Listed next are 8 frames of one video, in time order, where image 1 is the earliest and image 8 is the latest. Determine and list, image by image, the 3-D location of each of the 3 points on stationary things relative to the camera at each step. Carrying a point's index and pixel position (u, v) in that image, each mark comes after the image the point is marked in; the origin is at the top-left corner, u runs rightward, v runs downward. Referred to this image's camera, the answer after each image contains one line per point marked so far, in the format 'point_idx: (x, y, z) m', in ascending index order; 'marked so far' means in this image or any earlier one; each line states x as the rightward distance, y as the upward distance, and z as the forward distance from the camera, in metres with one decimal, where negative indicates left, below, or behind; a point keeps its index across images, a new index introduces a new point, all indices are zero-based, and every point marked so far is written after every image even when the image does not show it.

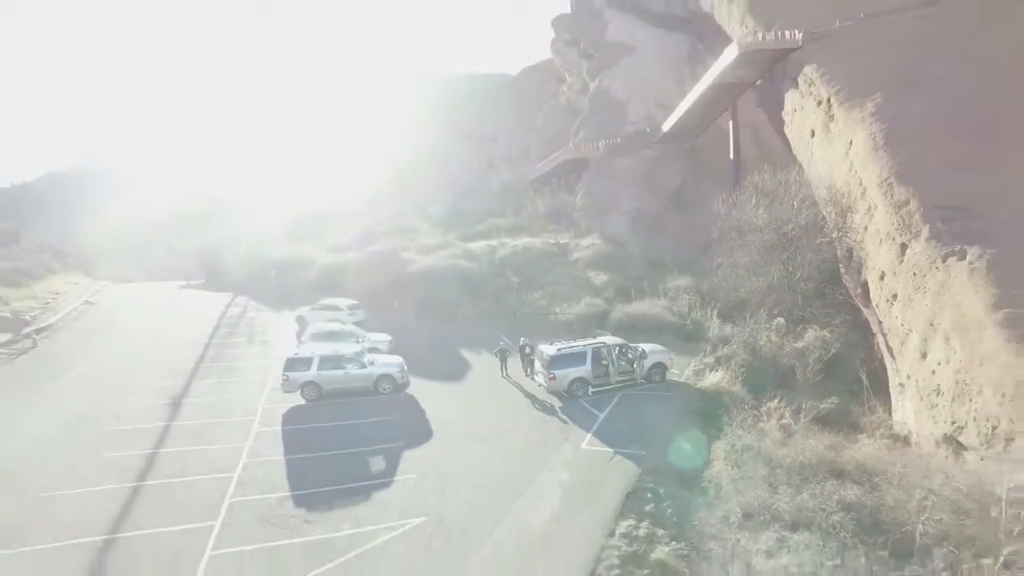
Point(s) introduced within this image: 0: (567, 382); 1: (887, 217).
0: (+0.9, -1.5, +10.6) m
1: (+6.0, +1.2, +10.6) m
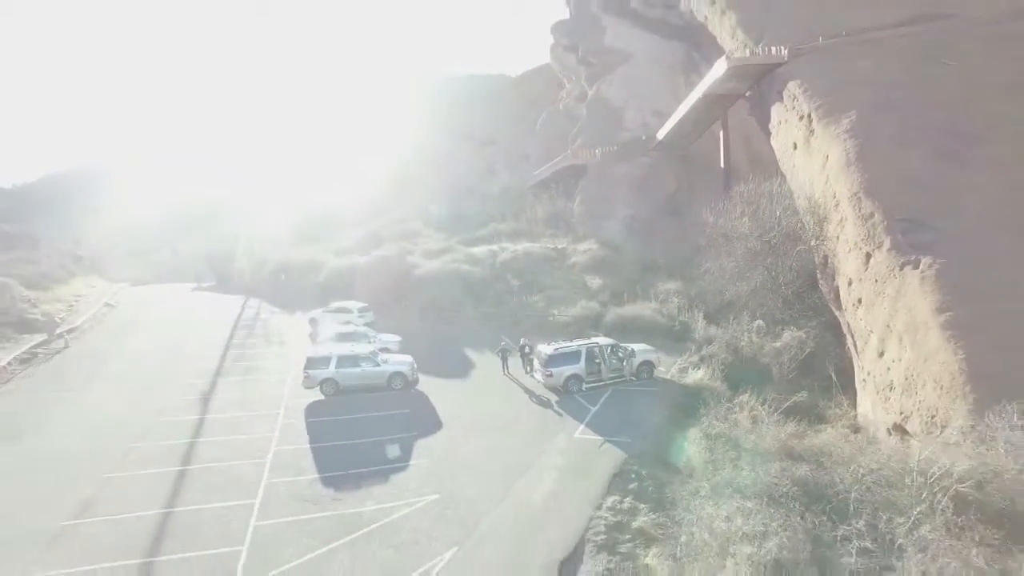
0: (+0.9, -1.6, +11.6) m
1: (+6.1, +1.1, +11.6) m
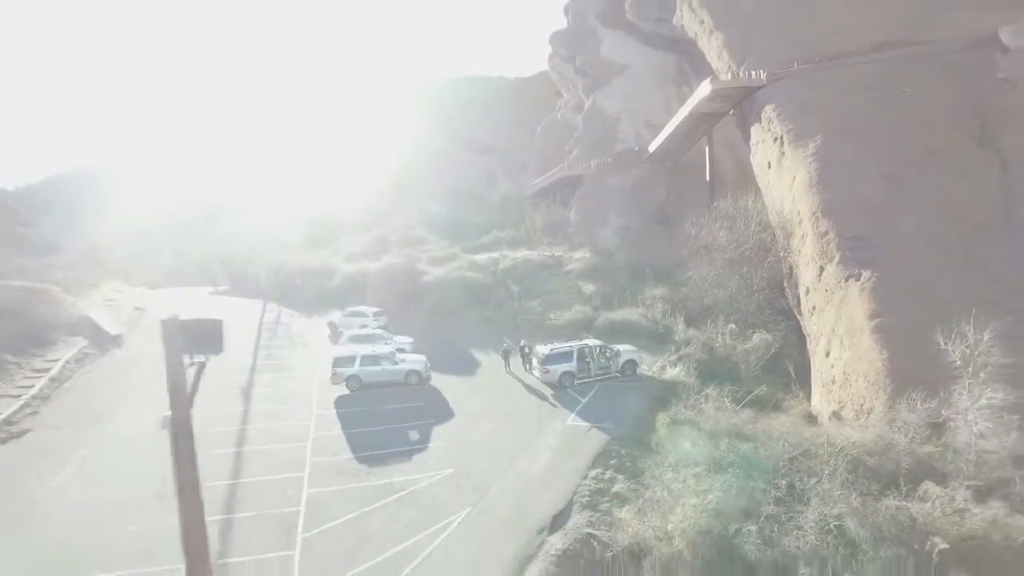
0: (+0.9, -1.8, +13.3) m
1: (+6.1, +0.9, +13.4) m
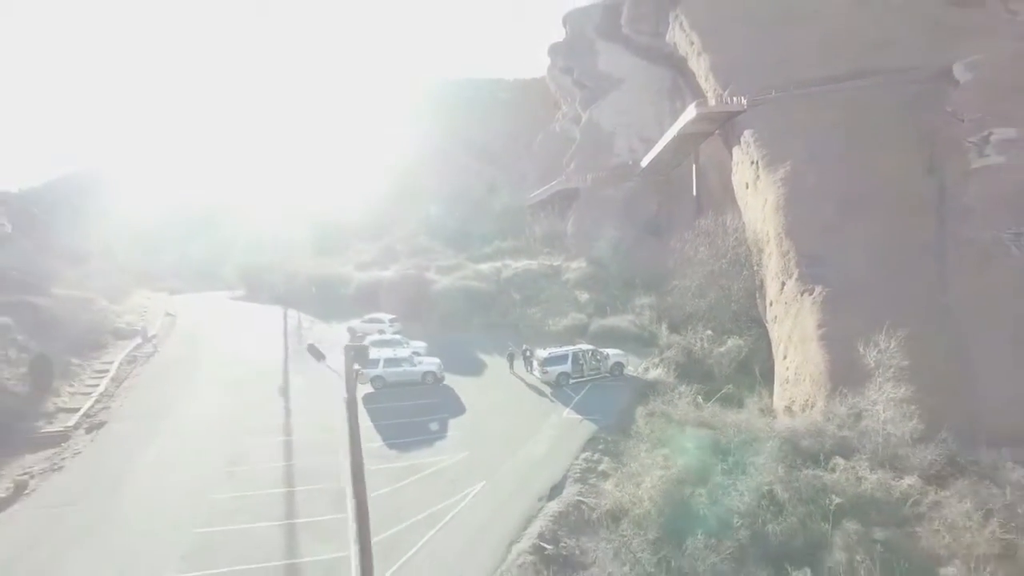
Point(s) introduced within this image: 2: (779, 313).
0: (+1.0, -2.0, +15.4) m
1: (+6.2, +0.6, +15.4) m
2: (+6.0, -0.6, +14.8) m
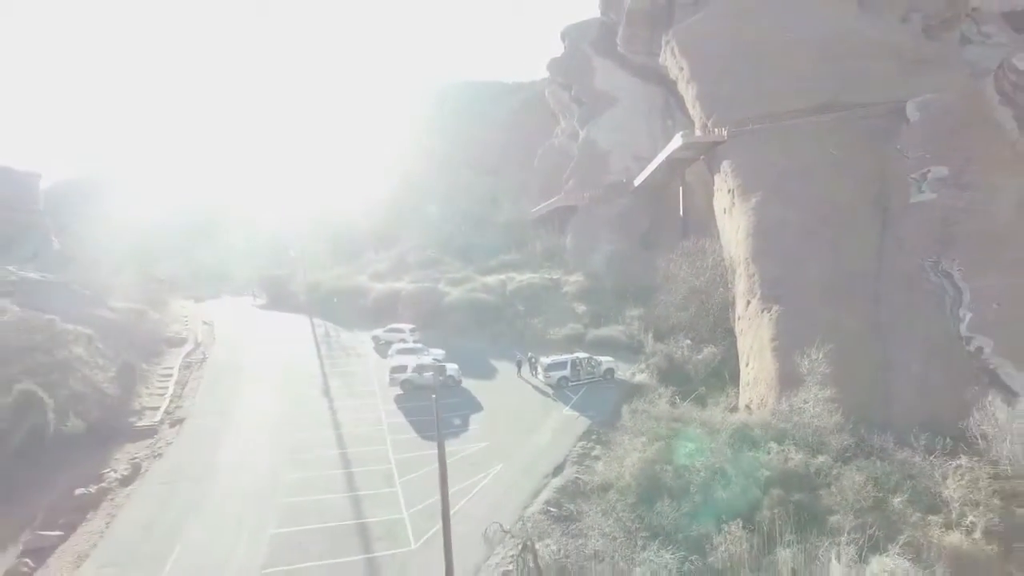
0: (+1.2, -2.5, +18.1) m
1: (+6.4, +0.2, +18.2) m
2: (+6.2, -1.0, +17.6) m
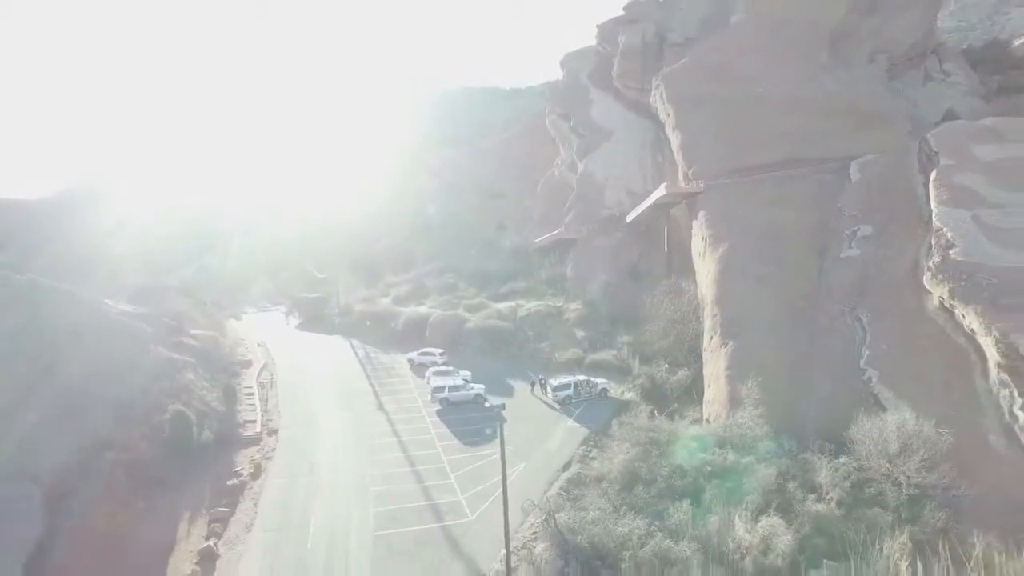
0: (+1.7, -3.8, +23.0) m
1: (+6.9, -1.1, +23.1) m
2: (+6.7, -2.3, +22.5) m
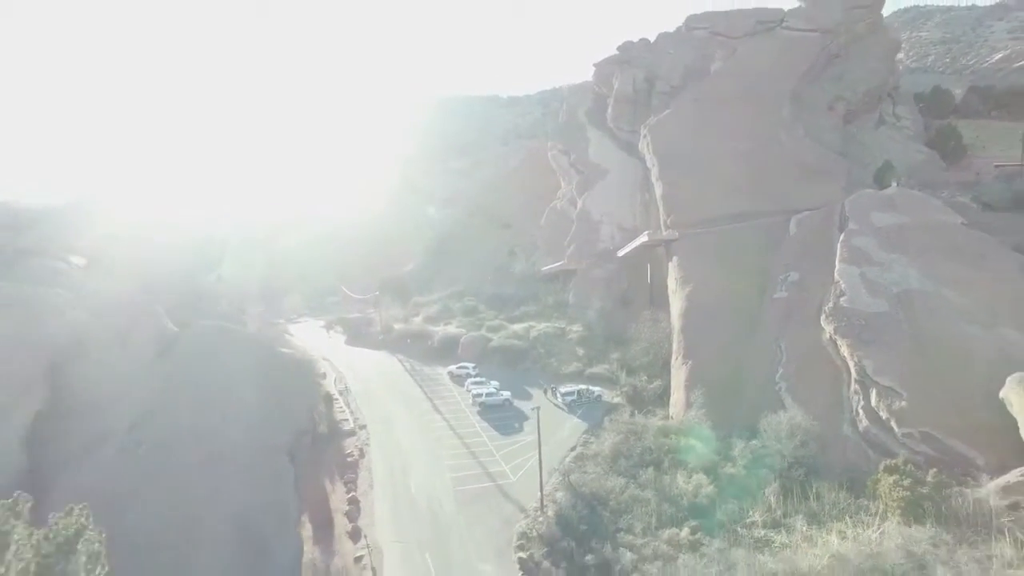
0: (+2.7, -5.4, +31.3) m
1: (+7.8, -2.7, +31.5) m
2: (+7.7, -3.9, +30.8) m
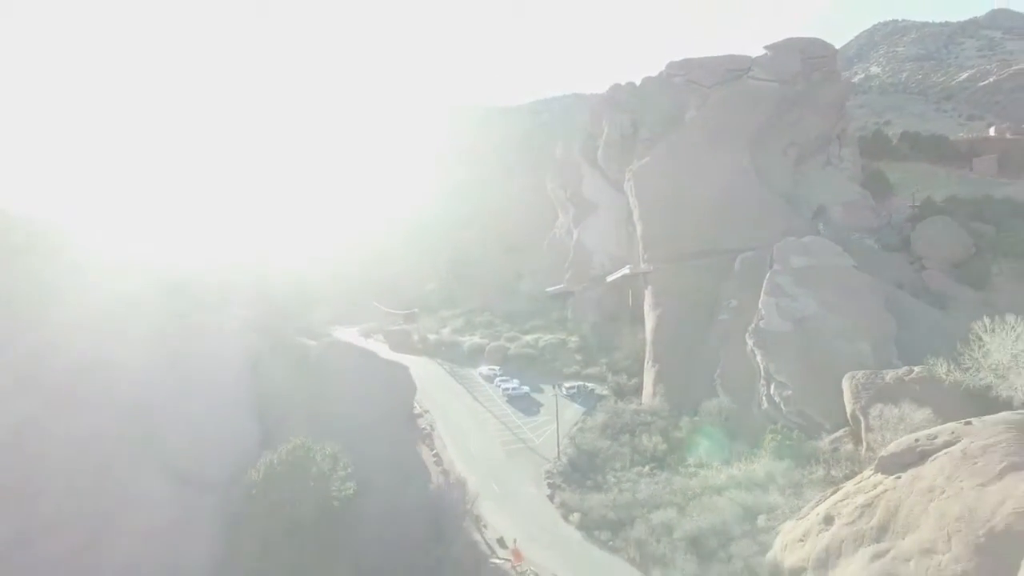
0: (+3.9, -6.9, +43.2) m
1: (+9.0, -4.2, +43.4) m
2: (+8.9, -5.4, +42.8) m
